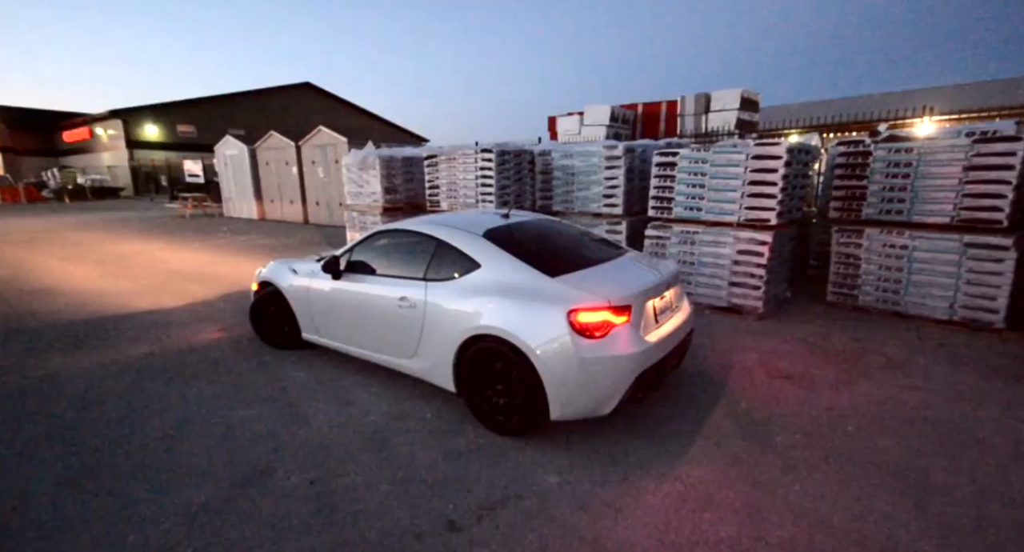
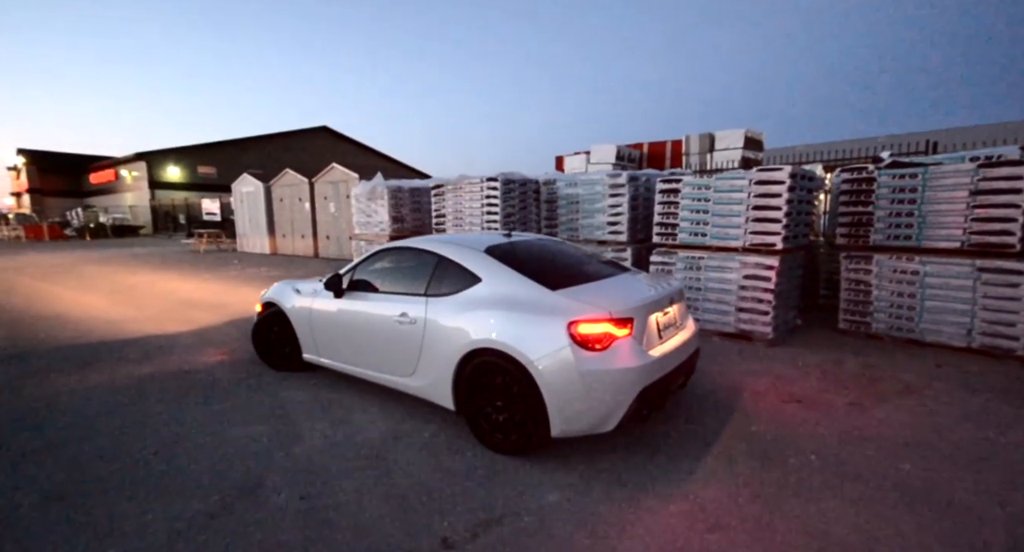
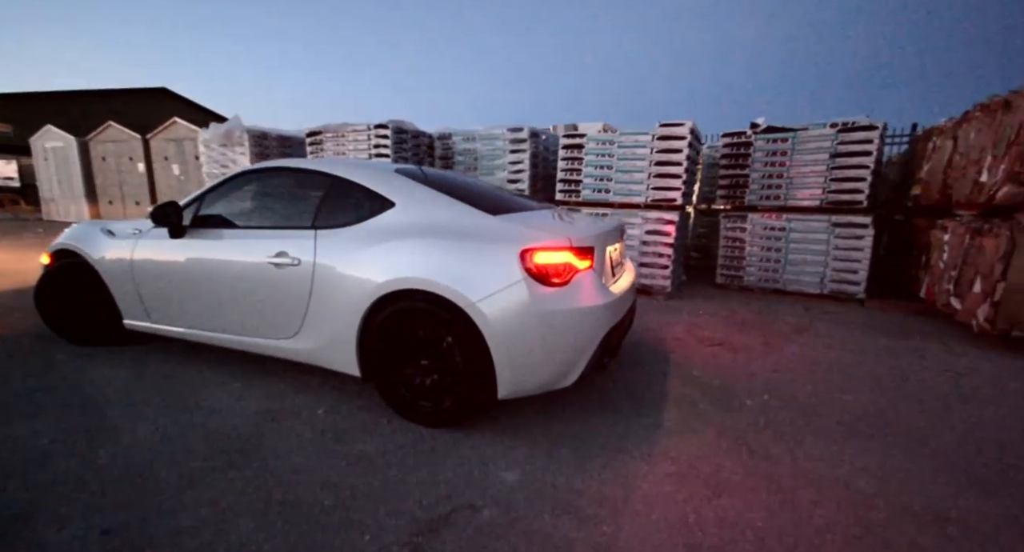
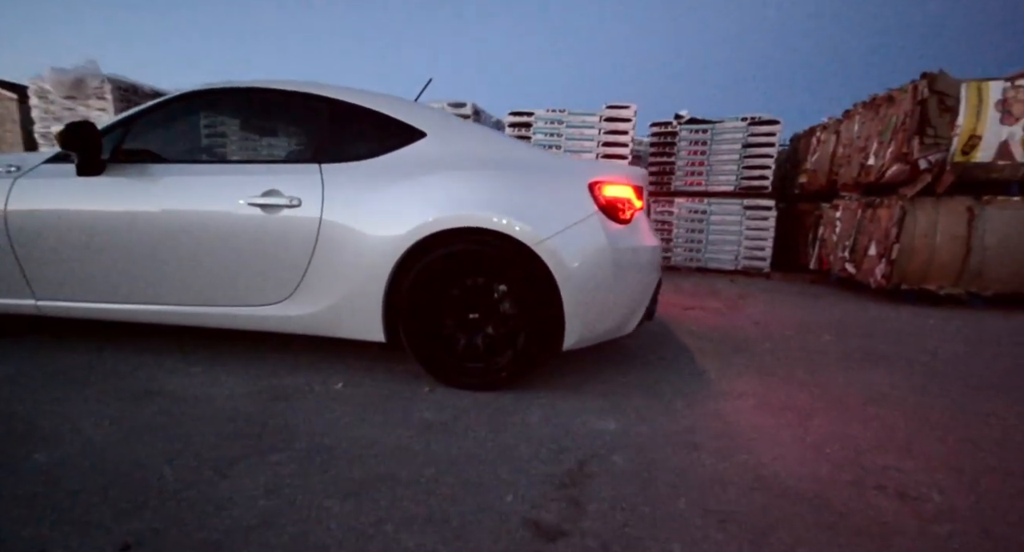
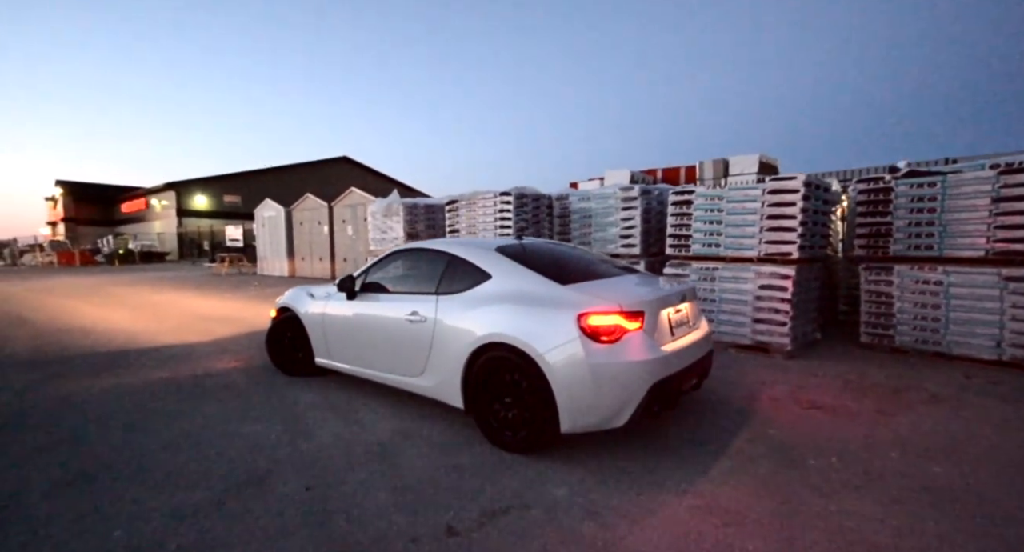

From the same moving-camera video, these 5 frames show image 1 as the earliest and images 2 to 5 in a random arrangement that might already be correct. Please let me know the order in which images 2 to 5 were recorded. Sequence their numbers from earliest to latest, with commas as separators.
2, 5, 3, 4
